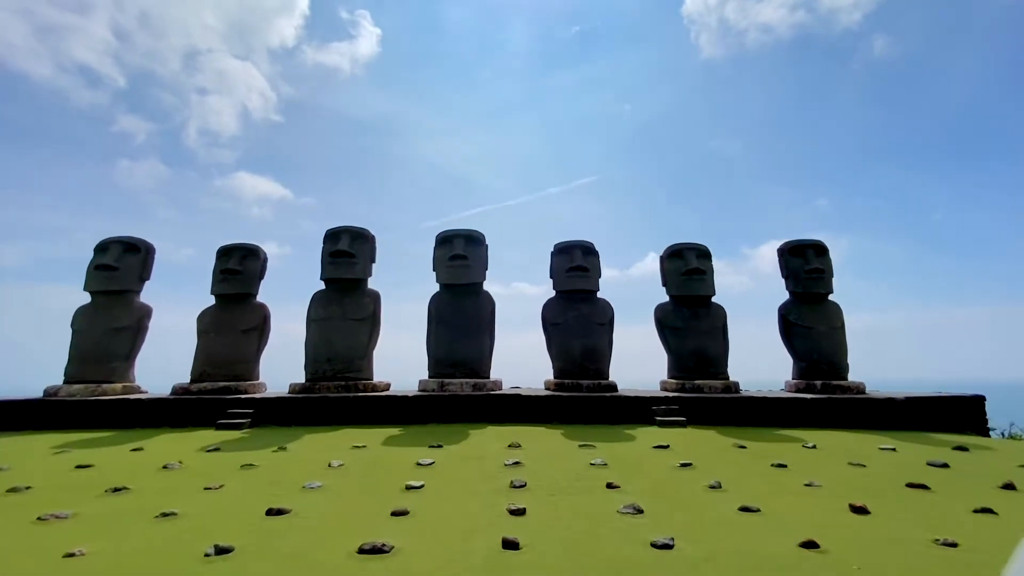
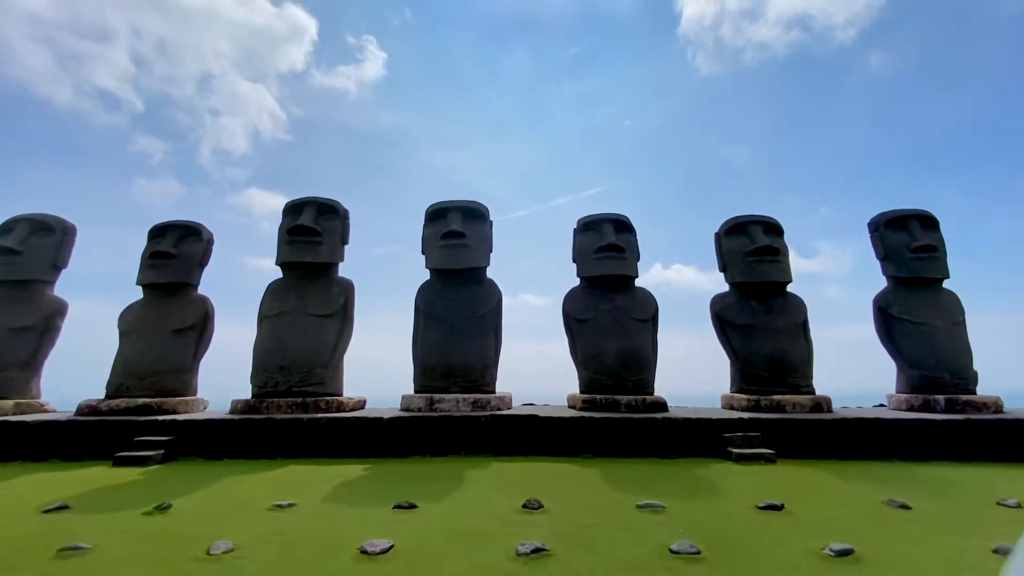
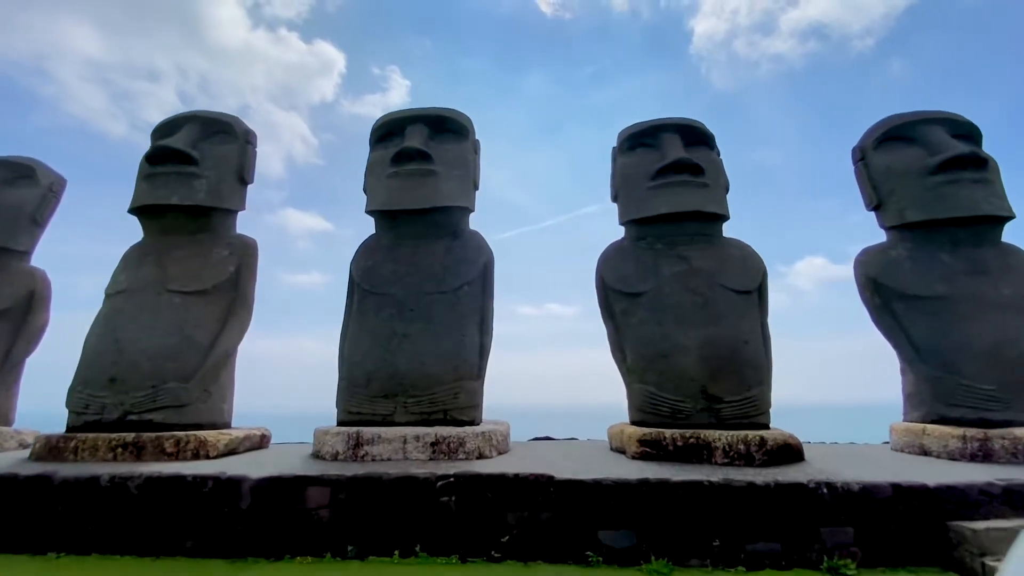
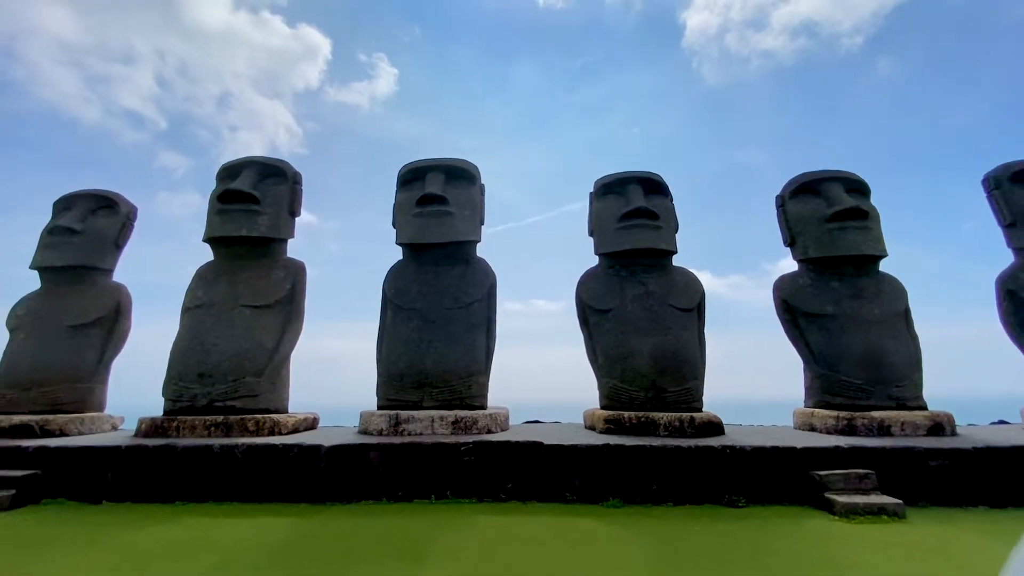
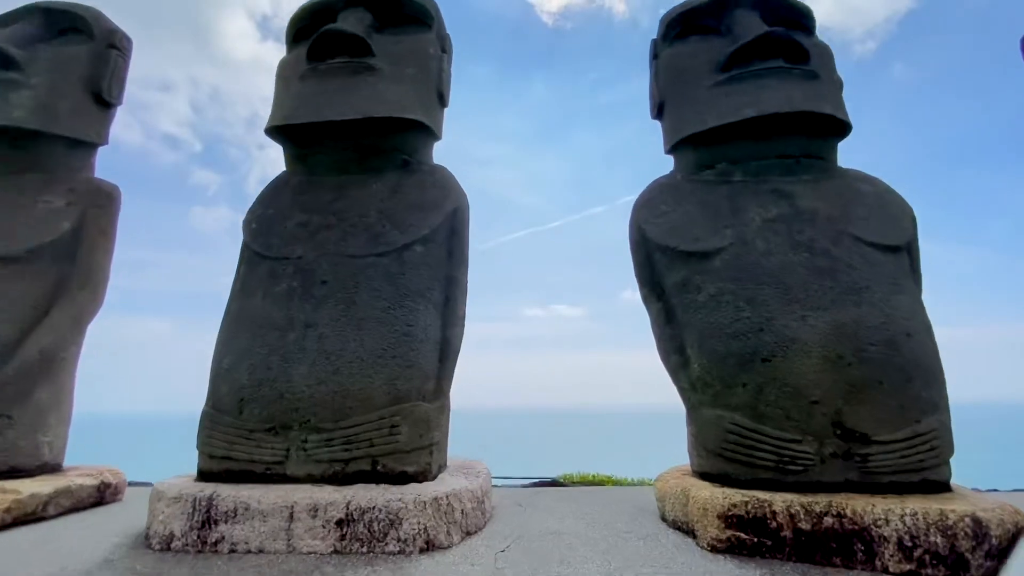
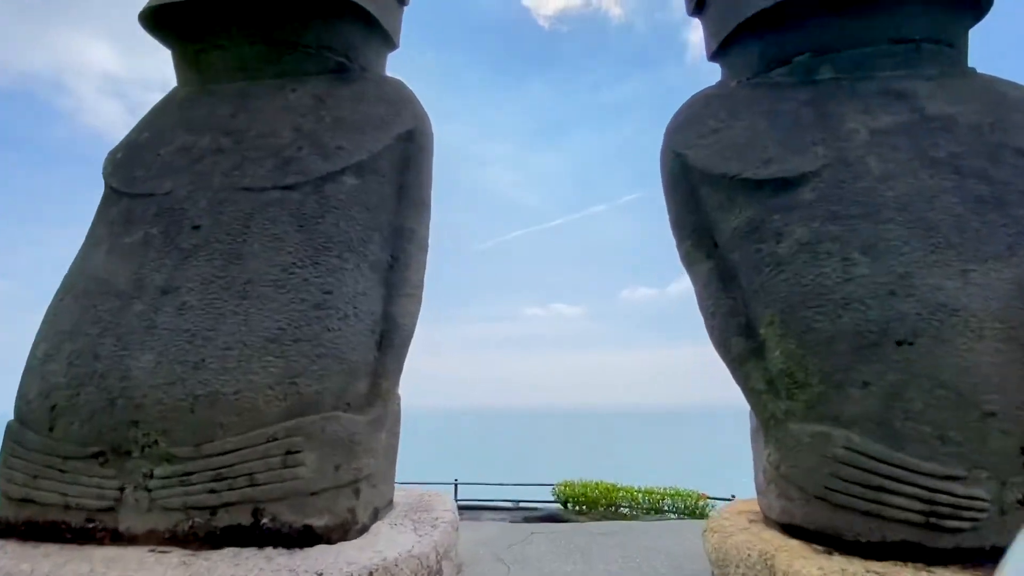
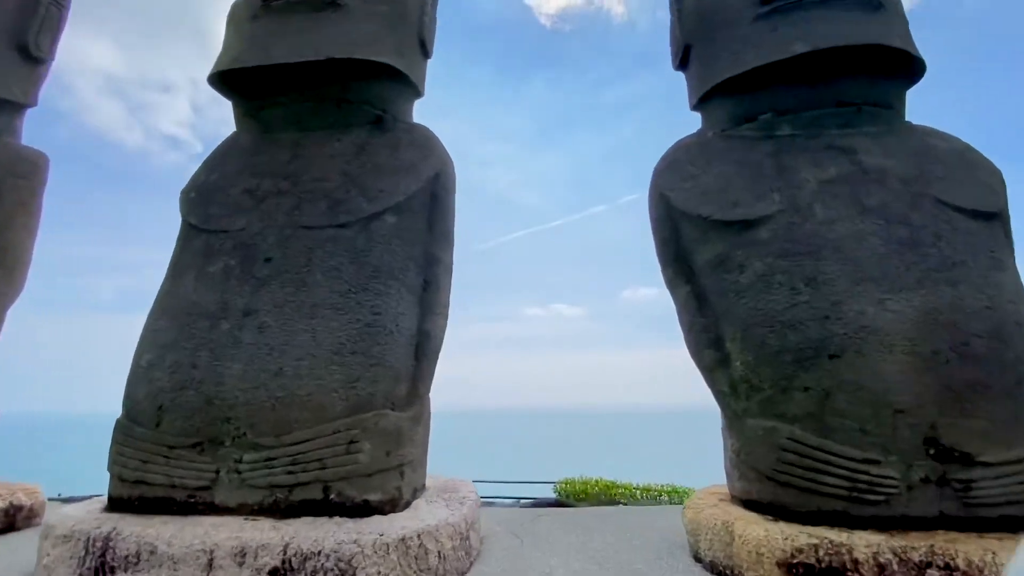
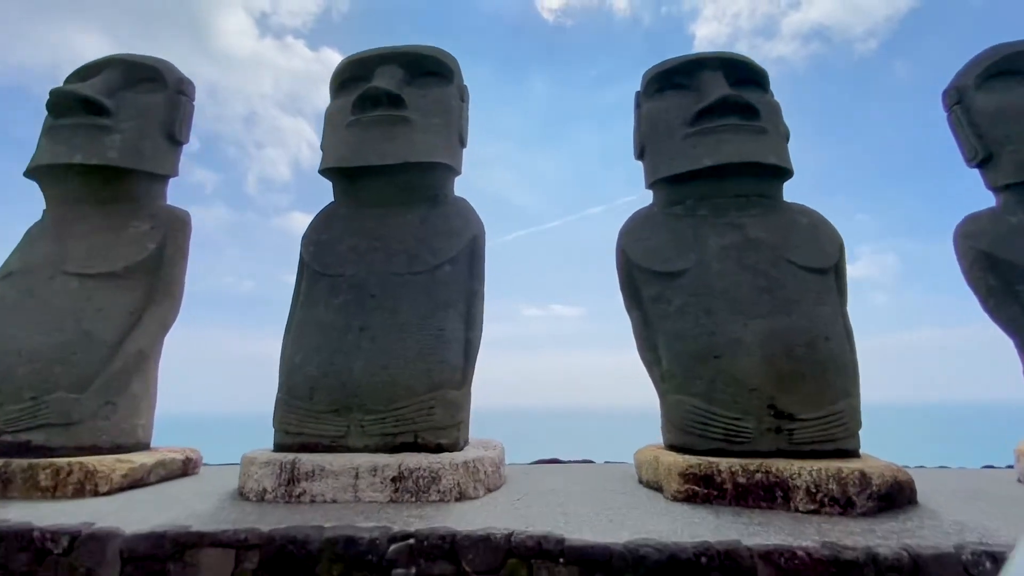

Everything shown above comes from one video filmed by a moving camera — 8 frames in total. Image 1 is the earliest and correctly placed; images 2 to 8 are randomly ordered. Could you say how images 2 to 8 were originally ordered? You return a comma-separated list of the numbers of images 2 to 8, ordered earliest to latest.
2, 4, 3, 8, 5, 7, 6
